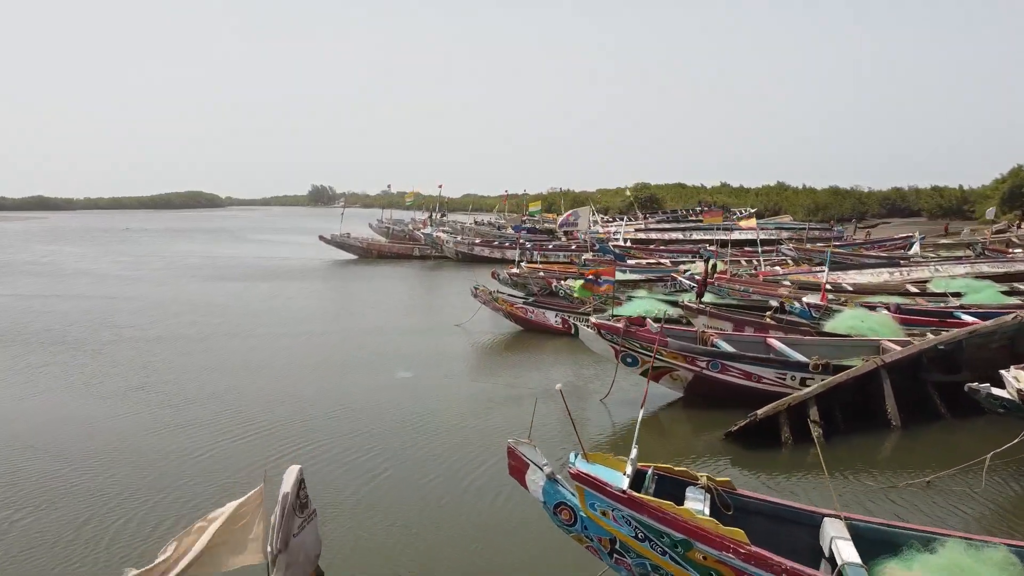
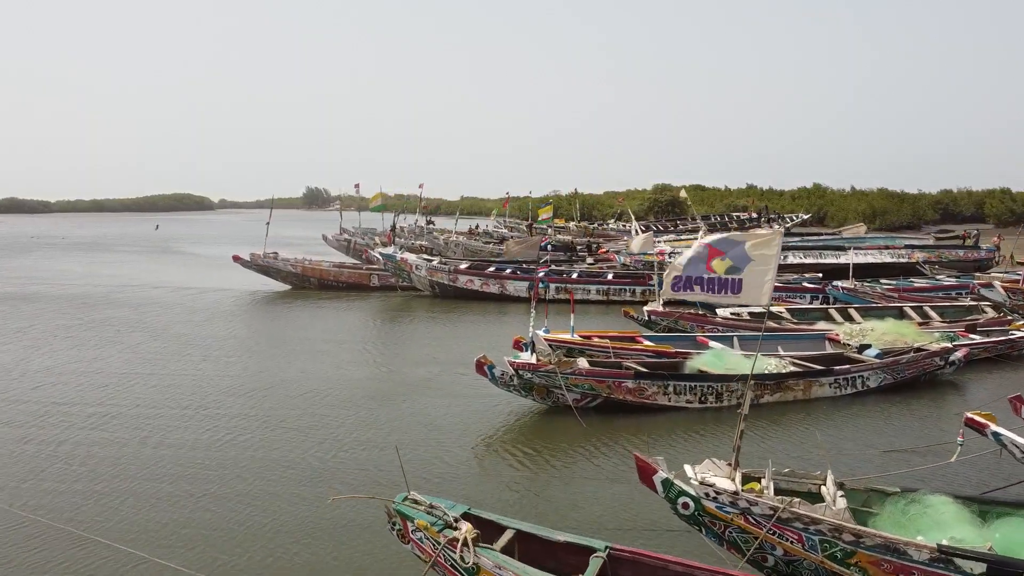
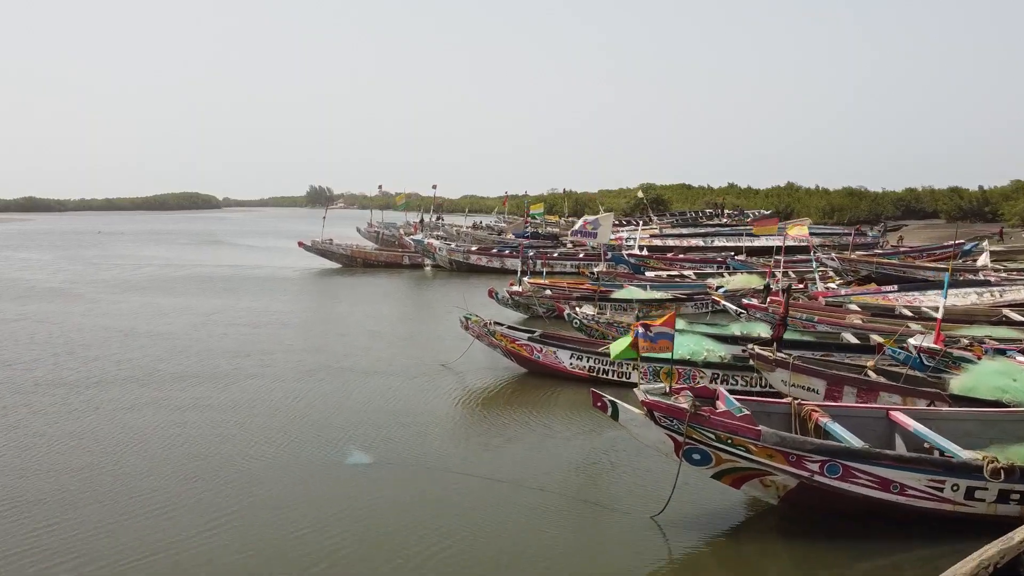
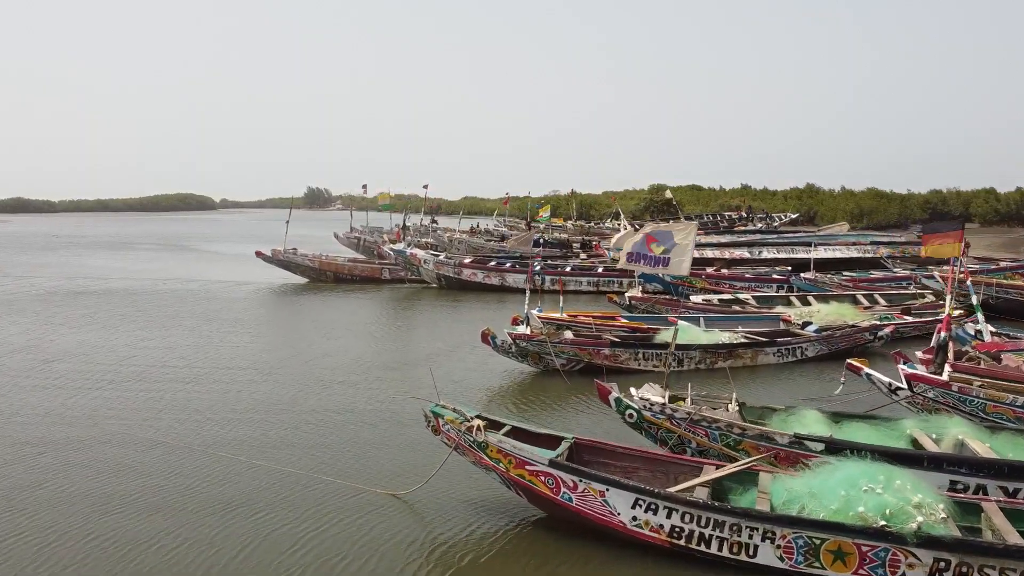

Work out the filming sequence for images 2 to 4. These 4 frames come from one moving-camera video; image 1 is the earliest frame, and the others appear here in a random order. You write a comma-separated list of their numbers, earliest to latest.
3, 4, 2
